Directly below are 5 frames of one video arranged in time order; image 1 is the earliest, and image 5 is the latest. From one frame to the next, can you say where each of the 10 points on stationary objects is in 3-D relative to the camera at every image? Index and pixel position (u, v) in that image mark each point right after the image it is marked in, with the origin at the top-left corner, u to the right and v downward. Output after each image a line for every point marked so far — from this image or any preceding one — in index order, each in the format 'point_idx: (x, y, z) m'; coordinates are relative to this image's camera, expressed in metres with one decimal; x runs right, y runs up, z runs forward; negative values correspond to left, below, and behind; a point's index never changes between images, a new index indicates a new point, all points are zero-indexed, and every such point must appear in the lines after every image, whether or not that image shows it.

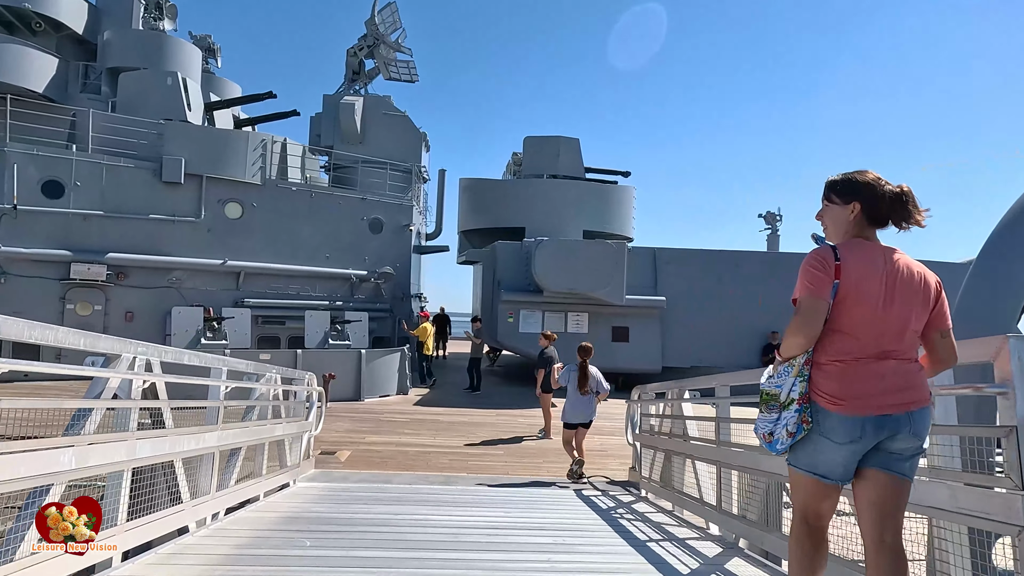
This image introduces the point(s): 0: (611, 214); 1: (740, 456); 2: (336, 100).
0: (+2.1, +1.6, +14.1) m
1: (+1.1, -0.8, +3.2) m
2: (-3.8, +4.1, +14.5) m
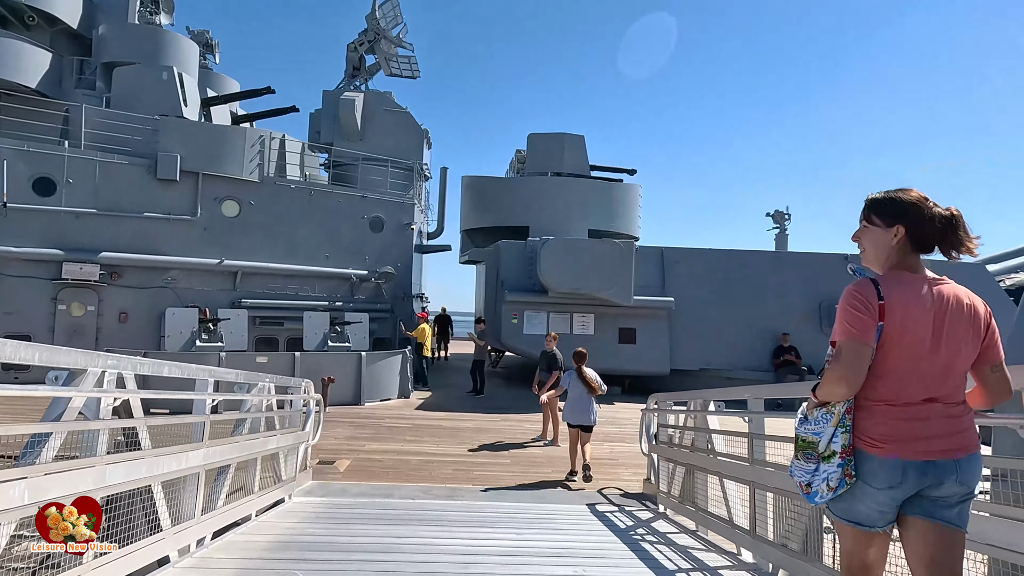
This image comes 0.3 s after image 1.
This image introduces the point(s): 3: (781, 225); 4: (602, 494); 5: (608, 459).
0: (+2.1, +1.6, +13.8) m
1: (+1.2, -0.8, +2.9) m
2: (-3.7, +4.1, +14.2) m
3: (+6.2, +1.5, +15.4) m
4: (+0.7, -1.6, +5.3) m
5: (+1.0, -1.7, +6.7) m
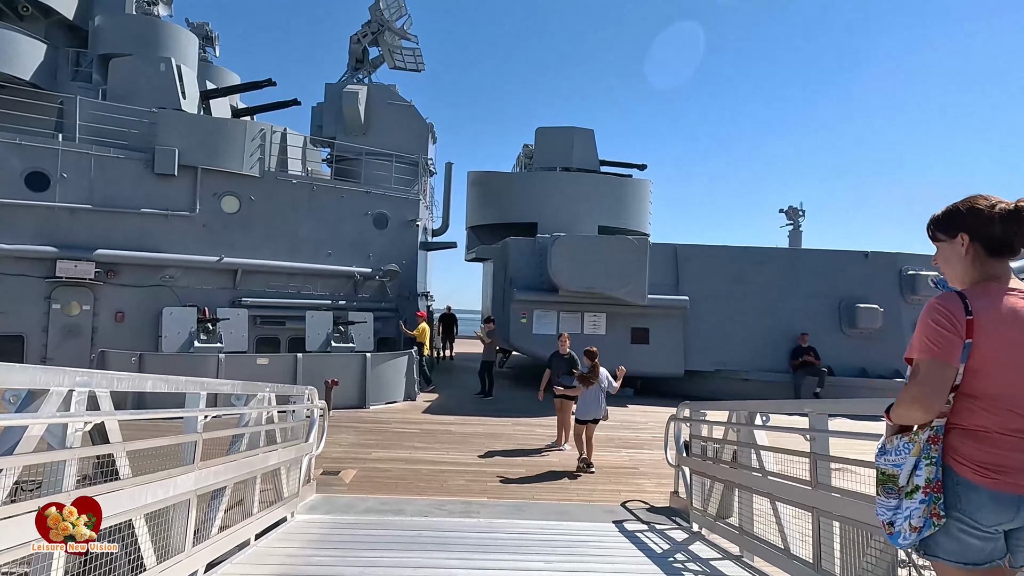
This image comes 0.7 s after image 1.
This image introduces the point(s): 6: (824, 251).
0: (+2.3, +1.6, +13.4) m
1: (+1.3, -0.8, +2.6) m
2: (-3.6, +4.1, +13.9) m
3: (+6.4, +1.5, +15.1) m
4: (+0.8, -1.6, +4.9) m
5: (+1.1, -1.7, +6.4) m
6: (+5.2, +0.6, +11.2) m
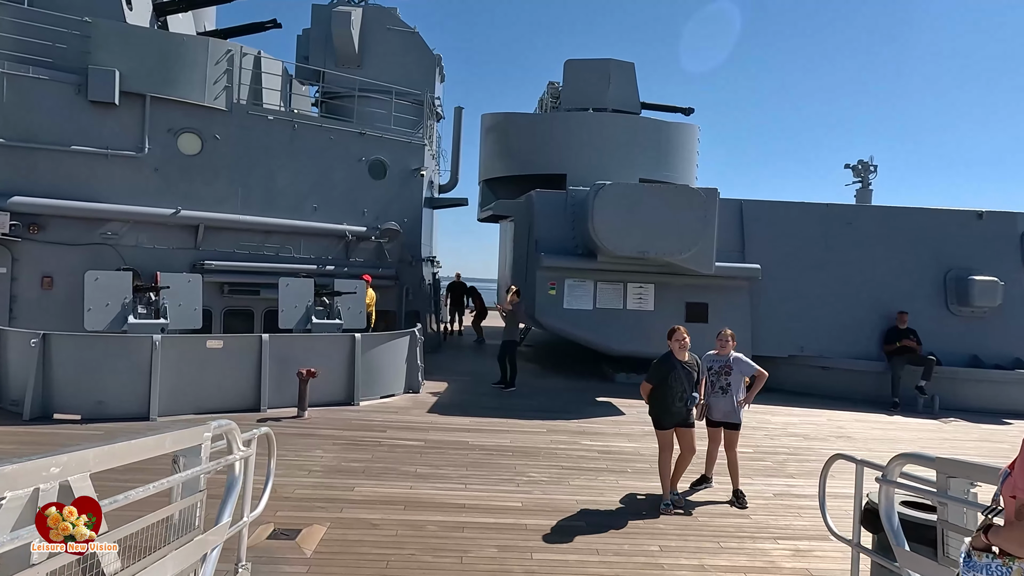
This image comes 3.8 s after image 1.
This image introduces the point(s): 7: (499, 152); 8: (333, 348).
0: (+2.7, +2.2, +11.2) m
1: (+1.6, -0.8, +0.5) m
2: (-3.2, +4.8, +11.5) m
3: (+6.8, +2.1, +12.8) m
4: (+1.1, -1.4, +2.9) m
5: (+1.4, -1.4, +4.3) m
6: (+5.6, +1.0, +9.0) m
7: (-0.2, +2.4, +11.8) m
8: (-1.8, -0.6, +6.7) m
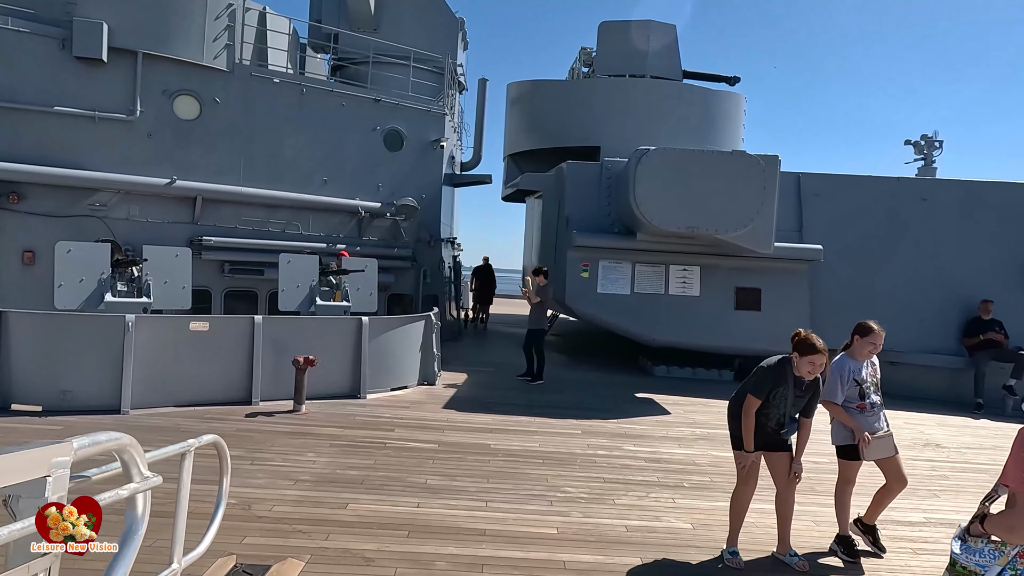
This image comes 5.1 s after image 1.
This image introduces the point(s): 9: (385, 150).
0: (+3.1, +2.4, +10.2) m
1: (+1.6, -0.7, -0.5) m
2: (-2.7, +5.1, +10.7) m
3: (+7.2, +2.3, +11.6) m
4: (+1.3, -1.3, +1.9) m
5: (+1.6, -1.3, +3.4) m
6: (+5.9, +1.2, +7.8) m
7: (+0.2, +2.7, +10.8) m
8: (-1.5, -0.4, +5.9) m
9: (-1.7, +1.9, +9.2) m
